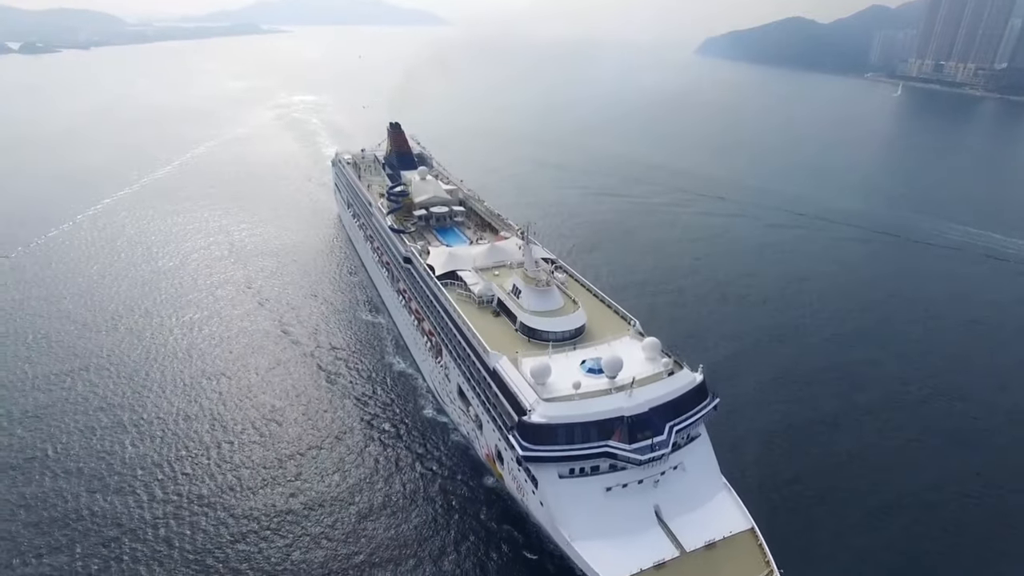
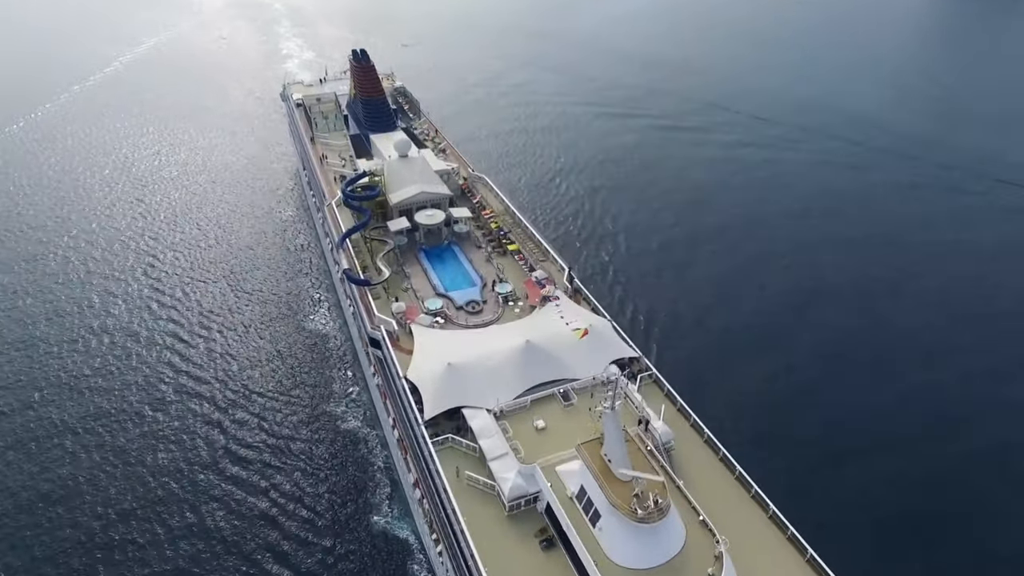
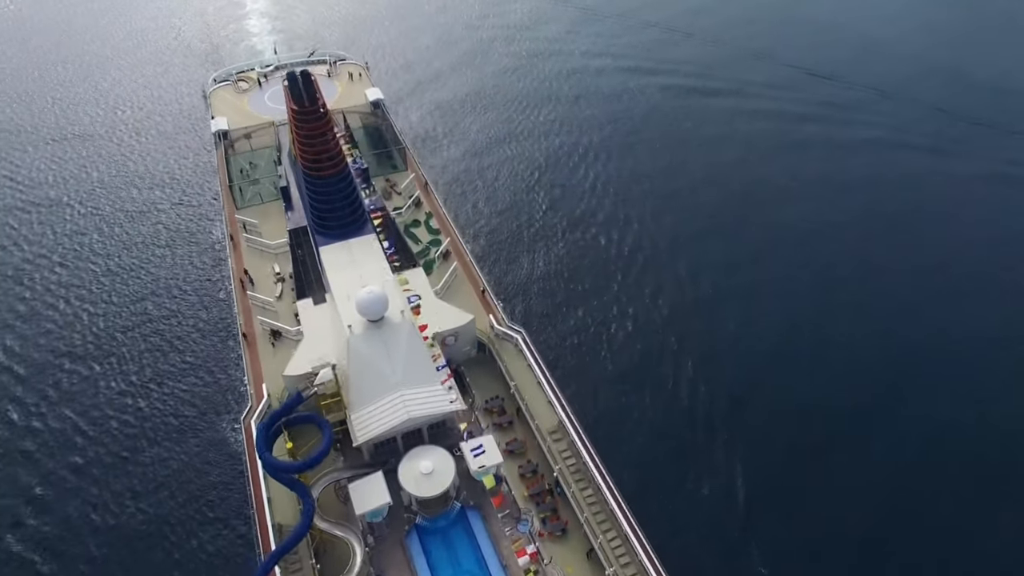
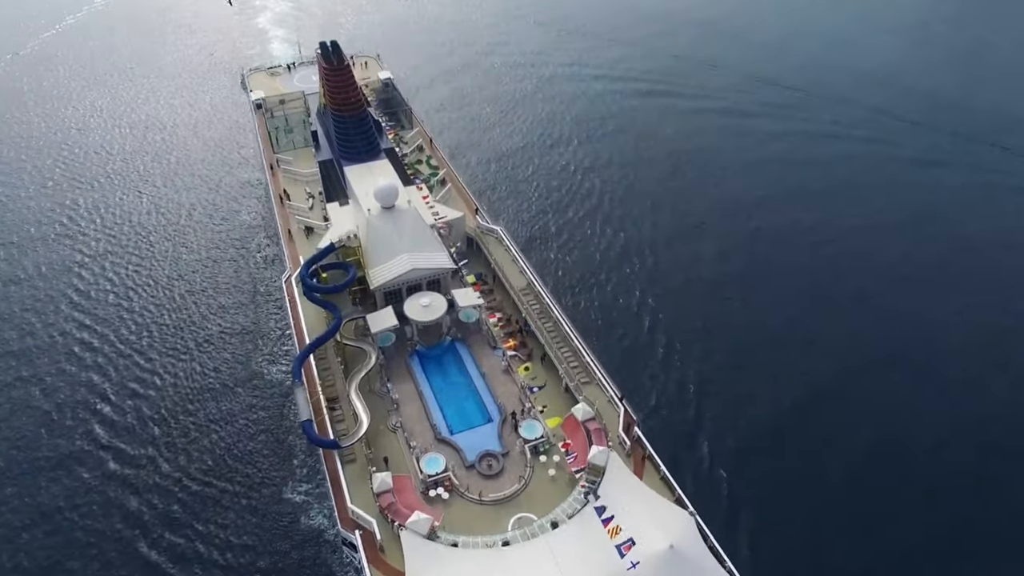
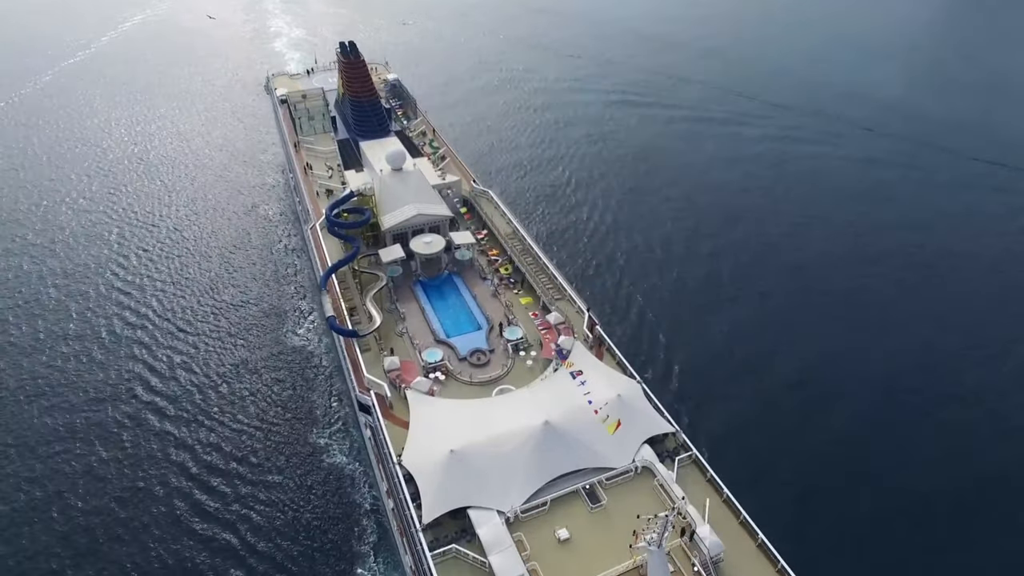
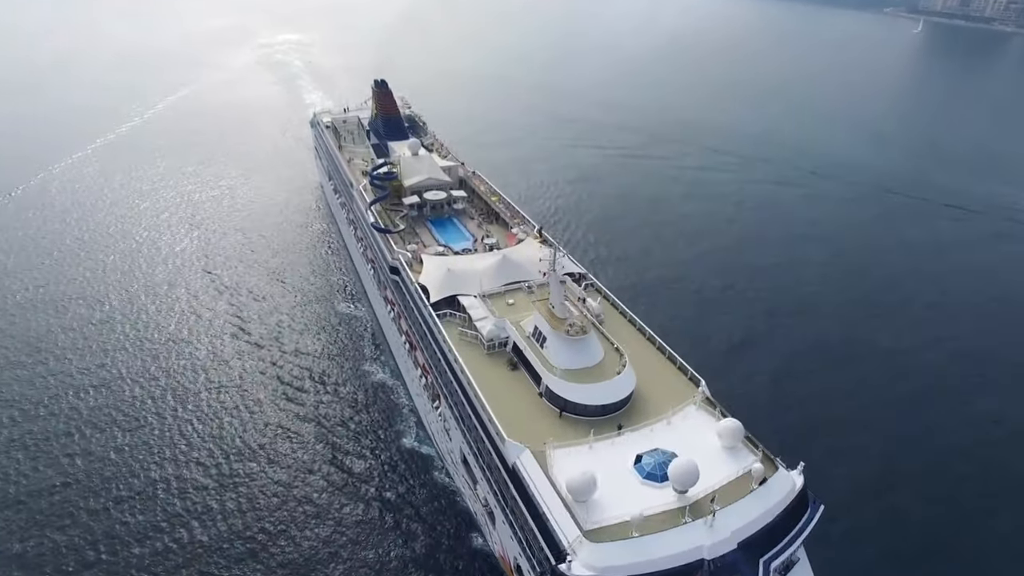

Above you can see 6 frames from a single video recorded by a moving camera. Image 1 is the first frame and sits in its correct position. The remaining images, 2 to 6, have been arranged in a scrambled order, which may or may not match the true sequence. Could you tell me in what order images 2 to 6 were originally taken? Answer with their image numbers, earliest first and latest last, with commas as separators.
6, 2, 5, 4, 3
